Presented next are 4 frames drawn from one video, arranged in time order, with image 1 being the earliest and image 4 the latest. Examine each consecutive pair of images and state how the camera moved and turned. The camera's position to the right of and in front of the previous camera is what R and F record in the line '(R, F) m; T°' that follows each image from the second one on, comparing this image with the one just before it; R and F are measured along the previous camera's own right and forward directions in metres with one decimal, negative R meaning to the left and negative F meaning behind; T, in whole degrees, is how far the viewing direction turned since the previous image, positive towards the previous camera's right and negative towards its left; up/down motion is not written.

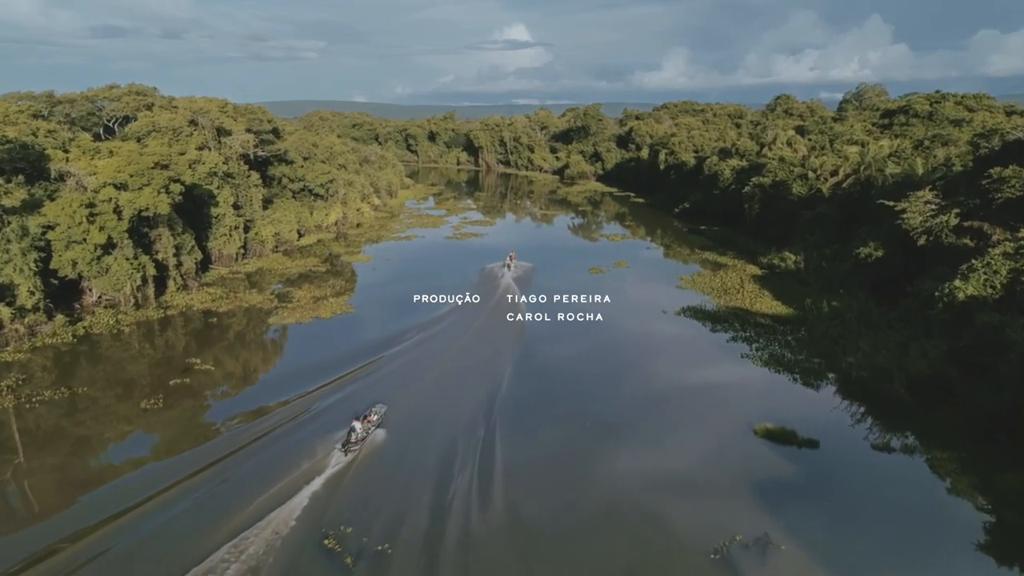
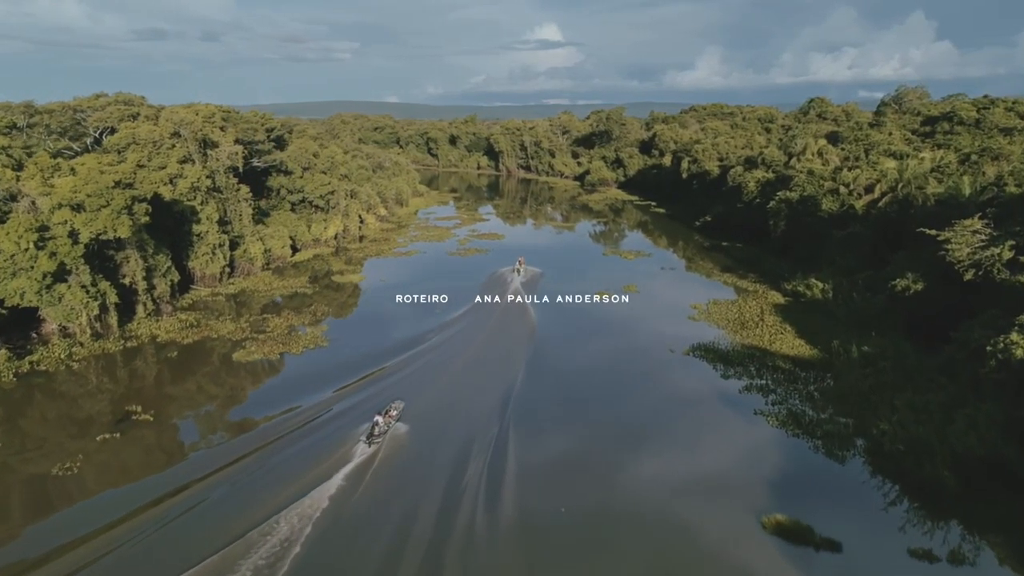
(+1.8, +3.3) m; -3°
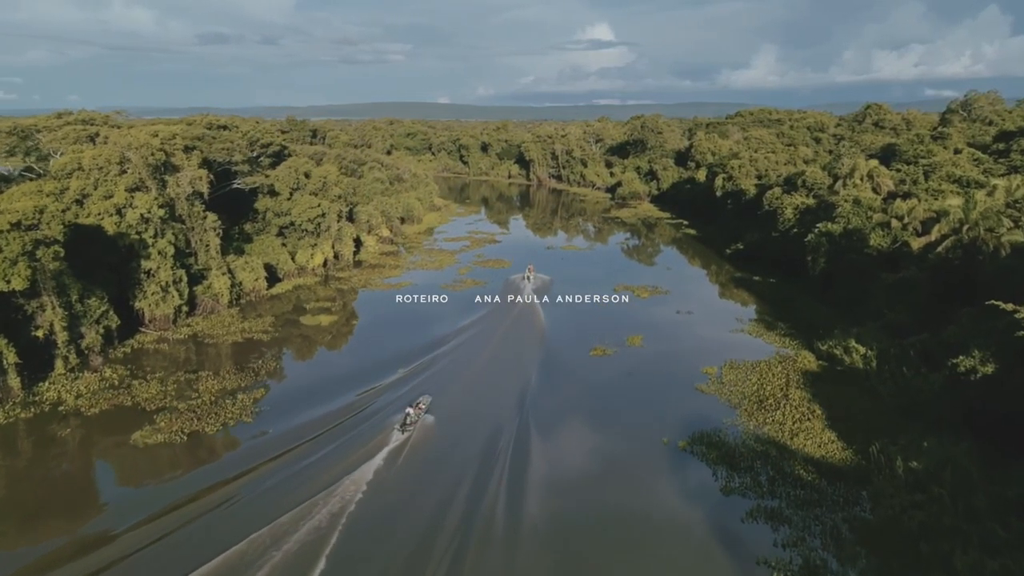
(+3.4, +5.7) m; -4°
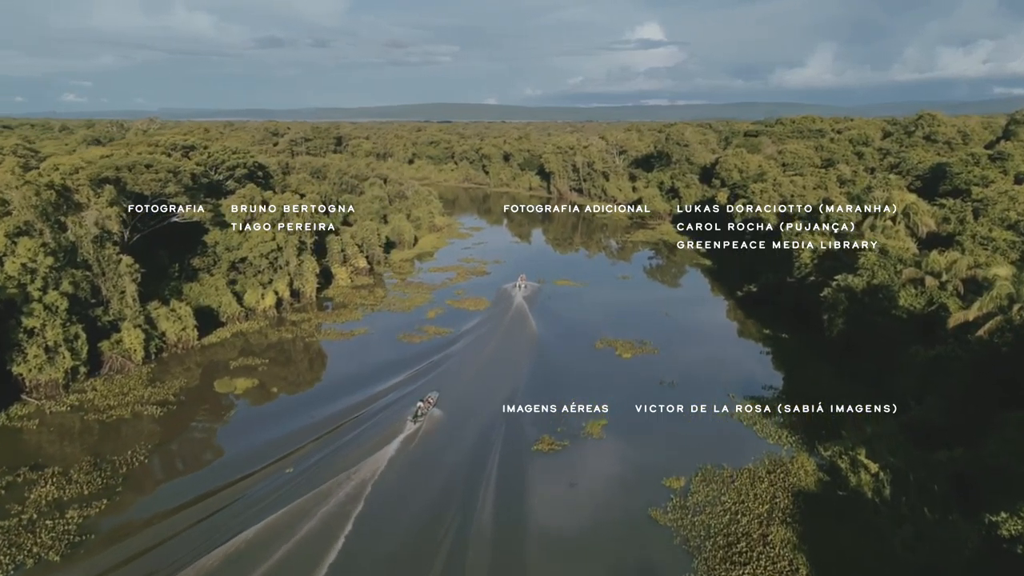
(+5.1, +6.5) m; -4°
